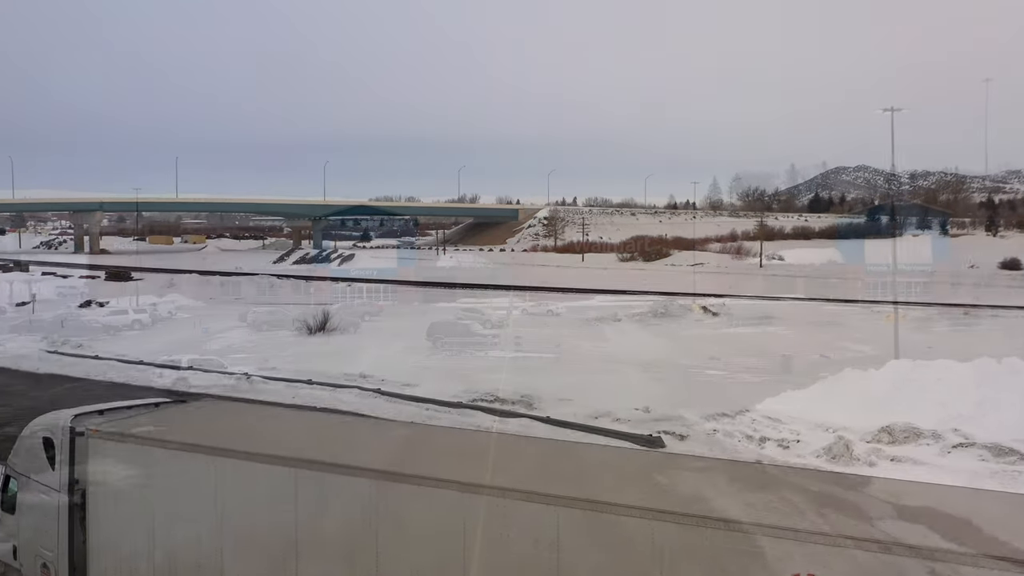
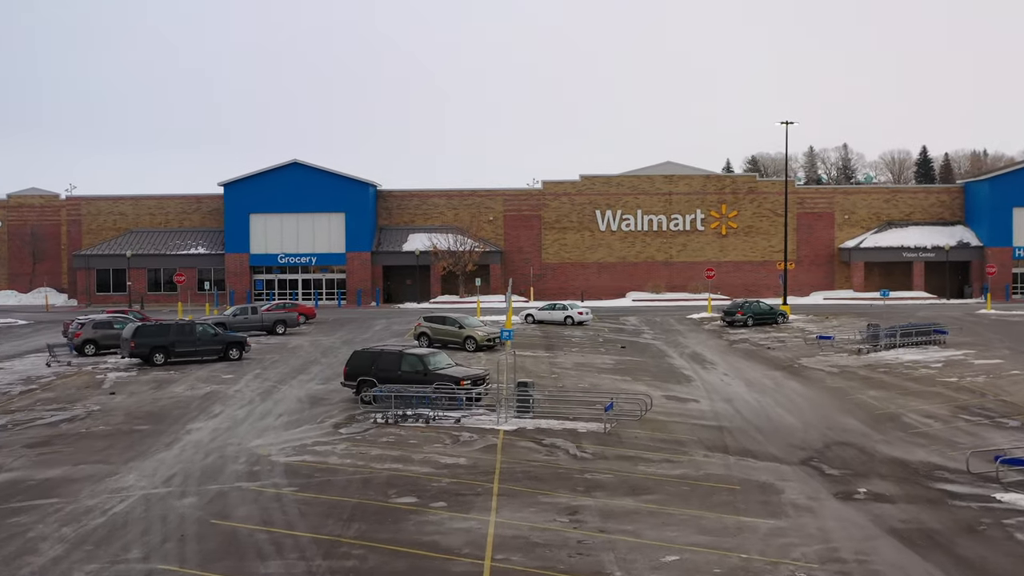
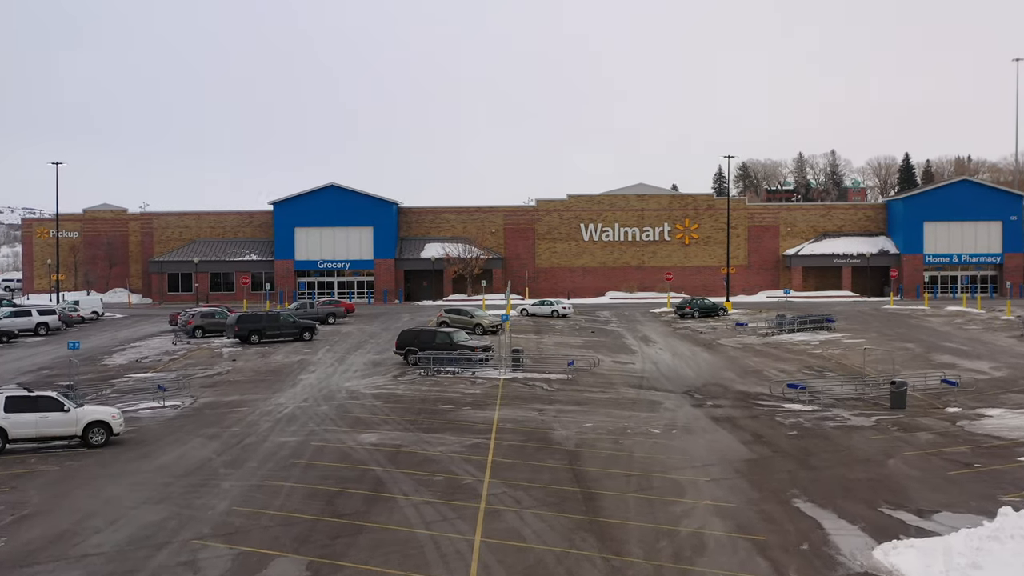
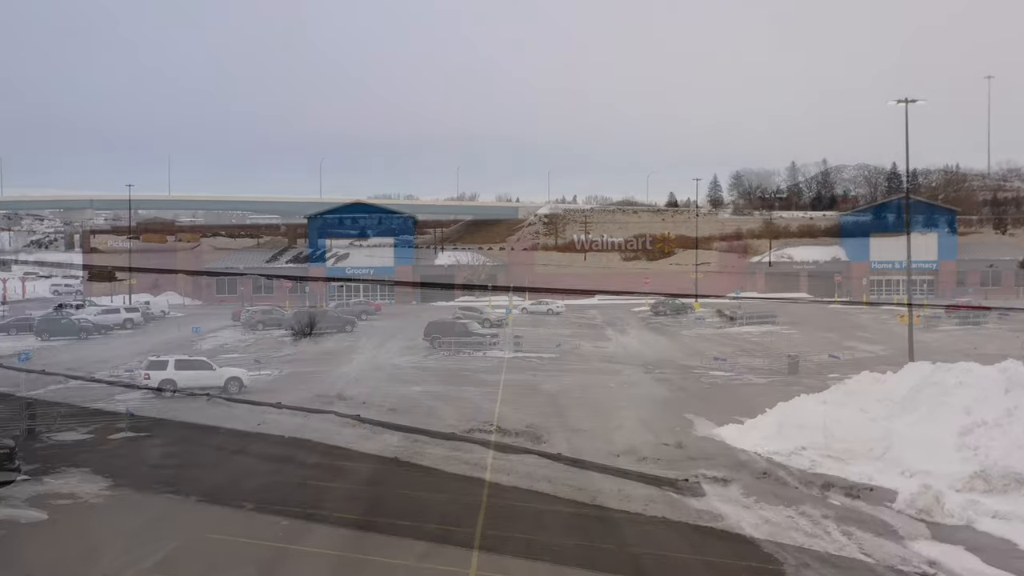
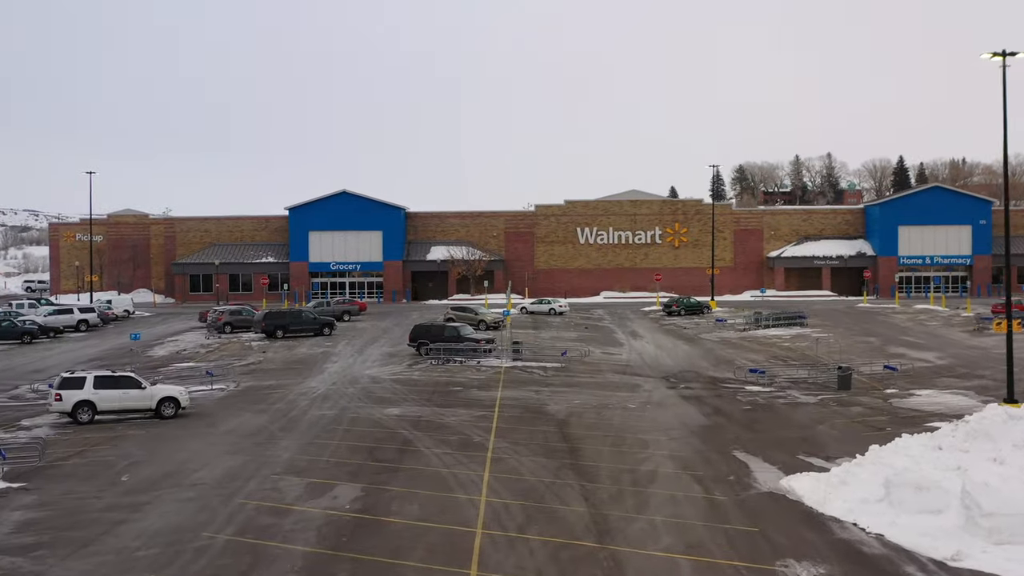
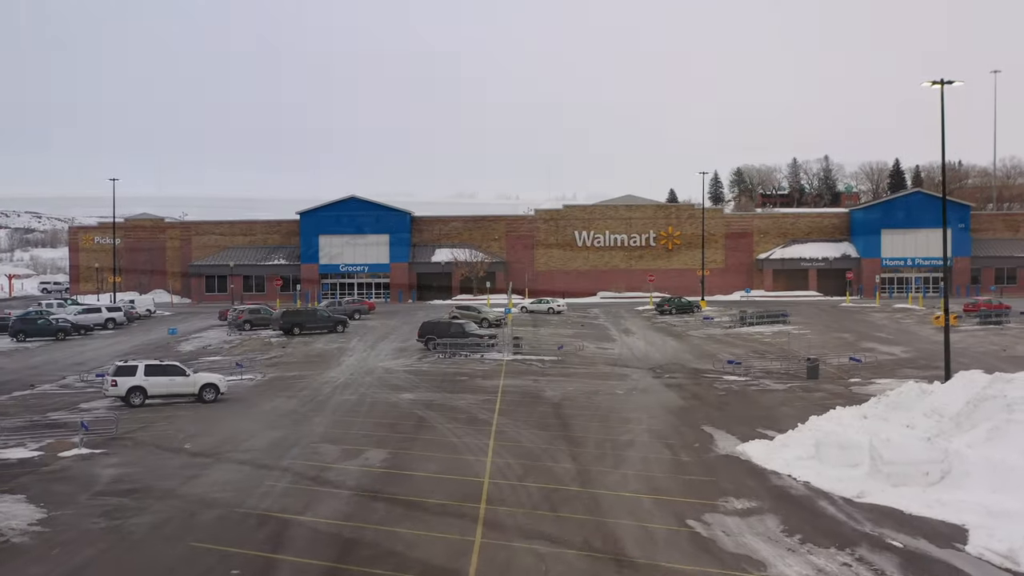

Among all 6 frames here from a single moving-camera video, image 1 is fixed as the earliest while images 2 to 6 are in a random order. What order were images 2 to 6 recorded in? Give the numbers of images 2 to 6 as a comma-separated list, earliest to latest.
4, 6, 5, 3, 2
